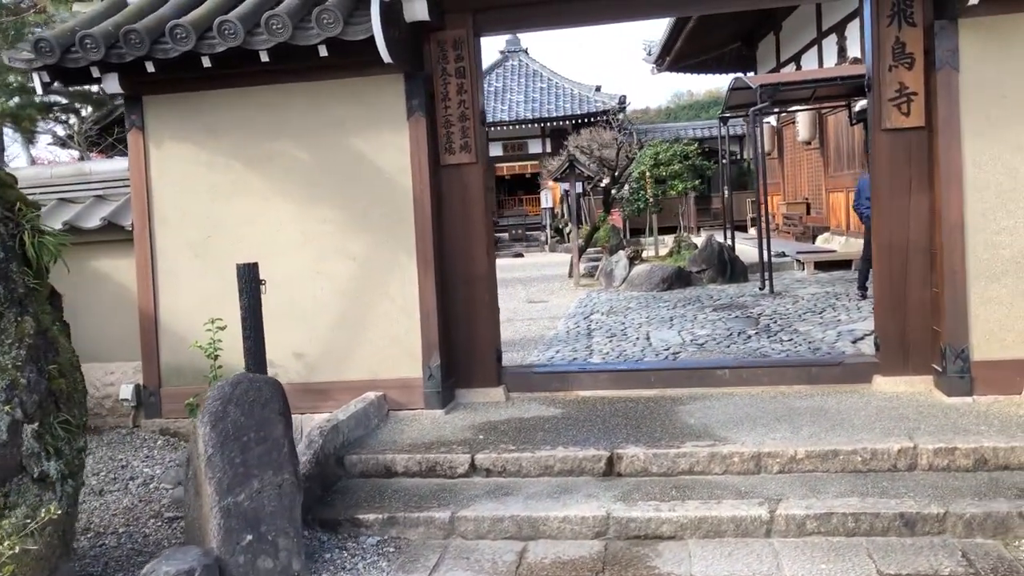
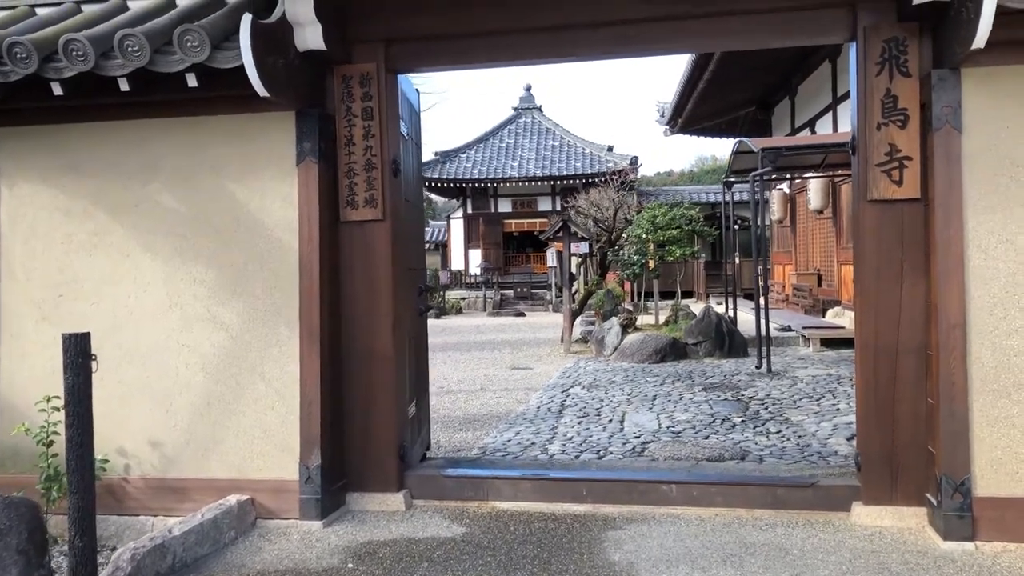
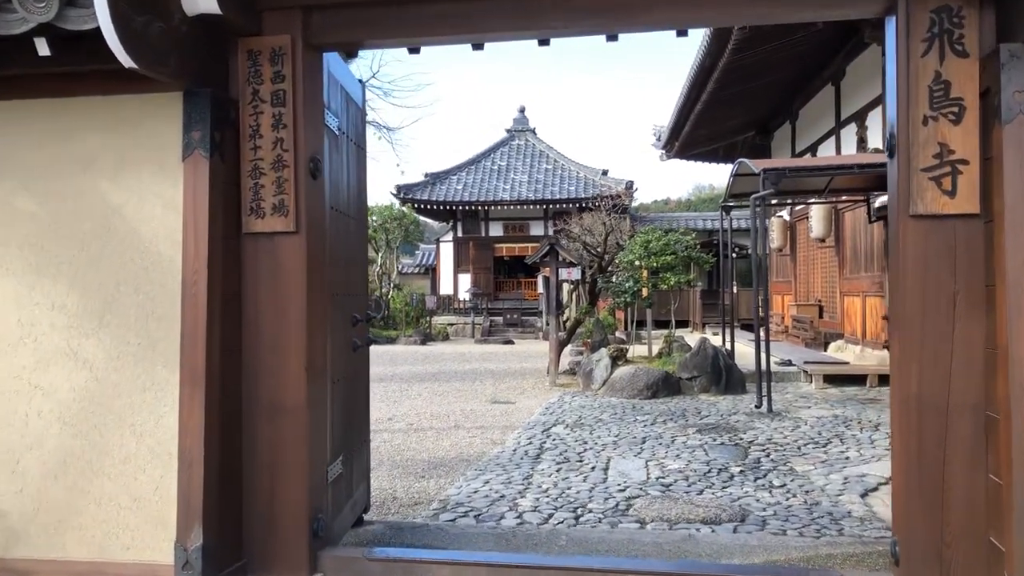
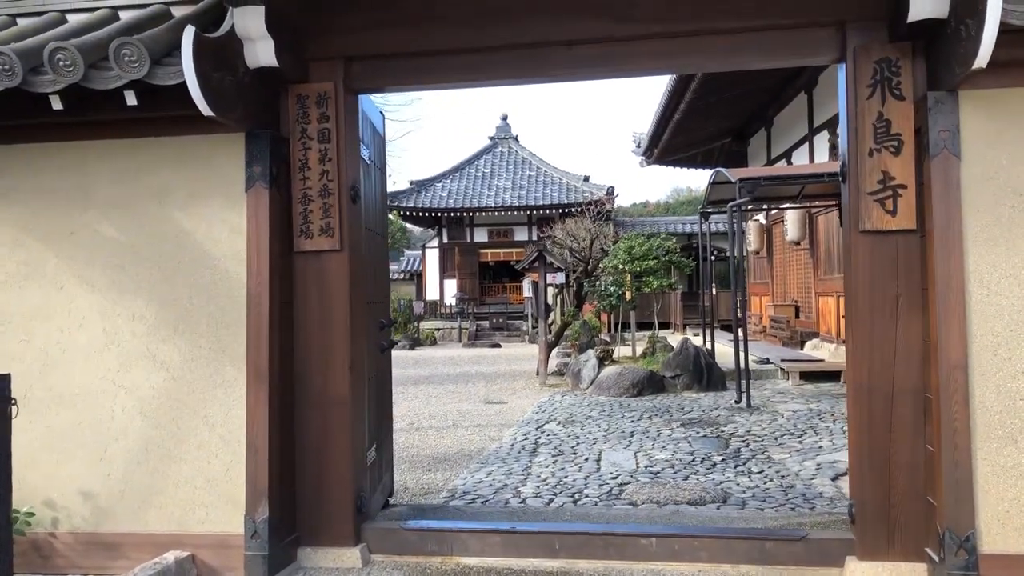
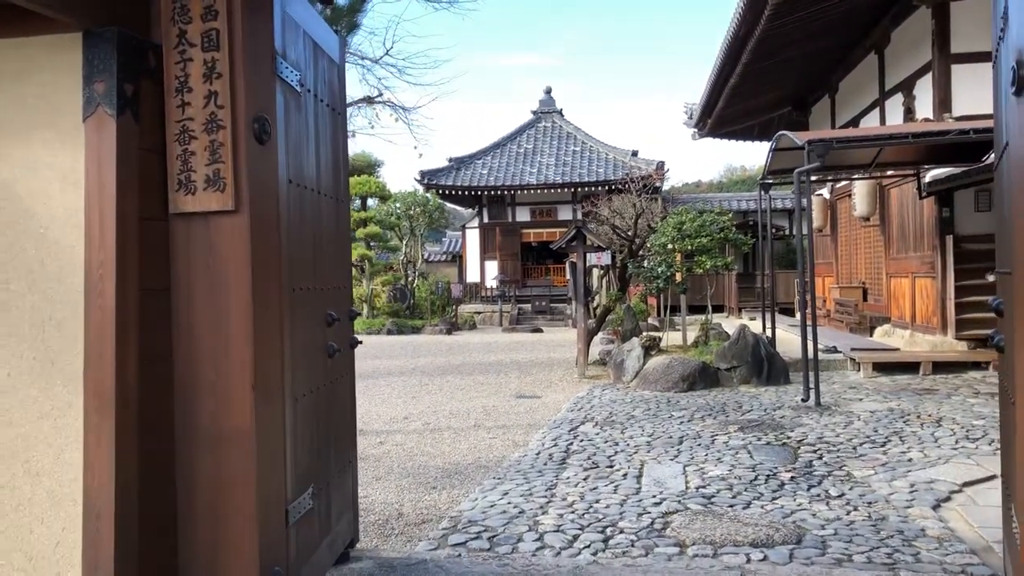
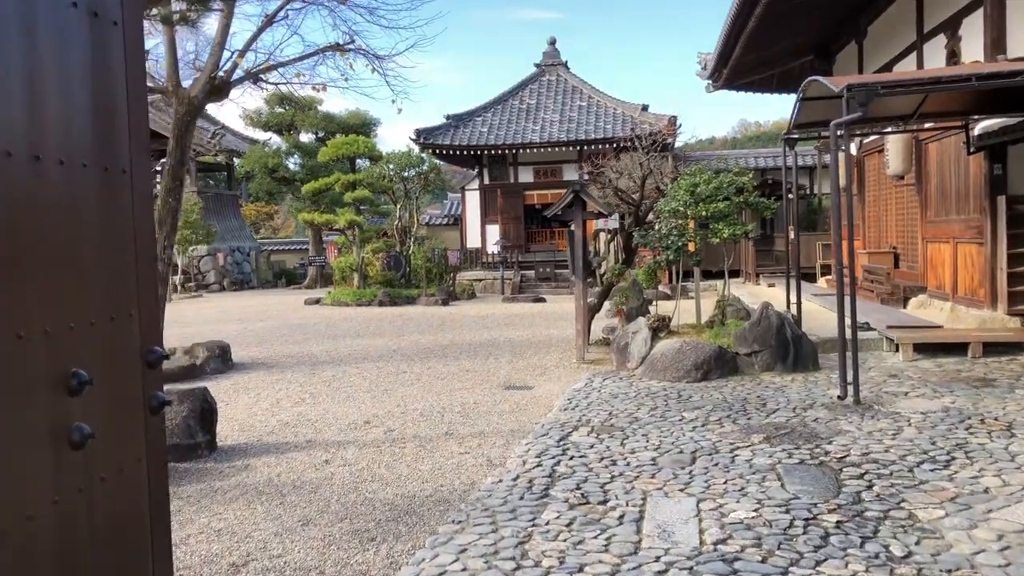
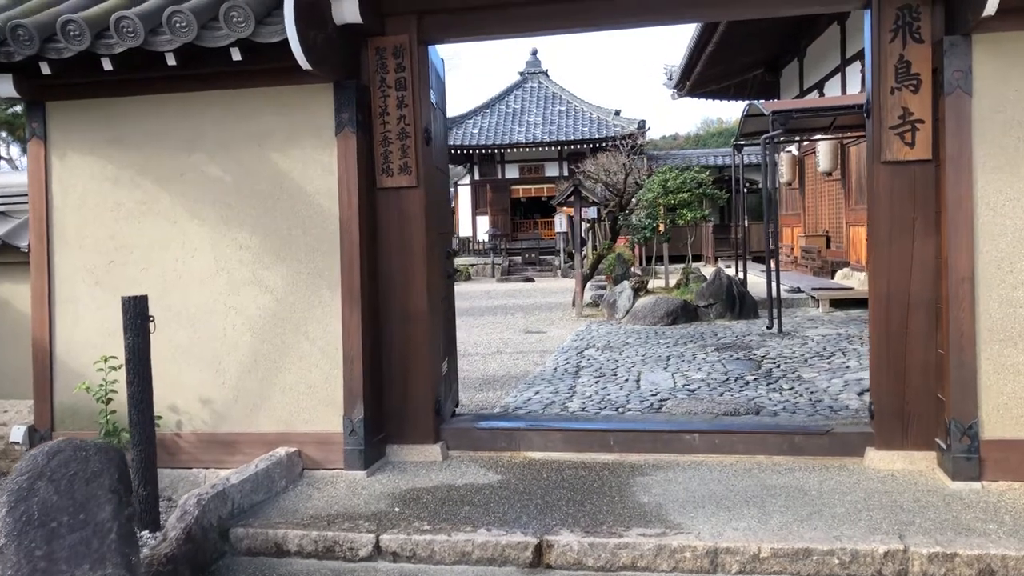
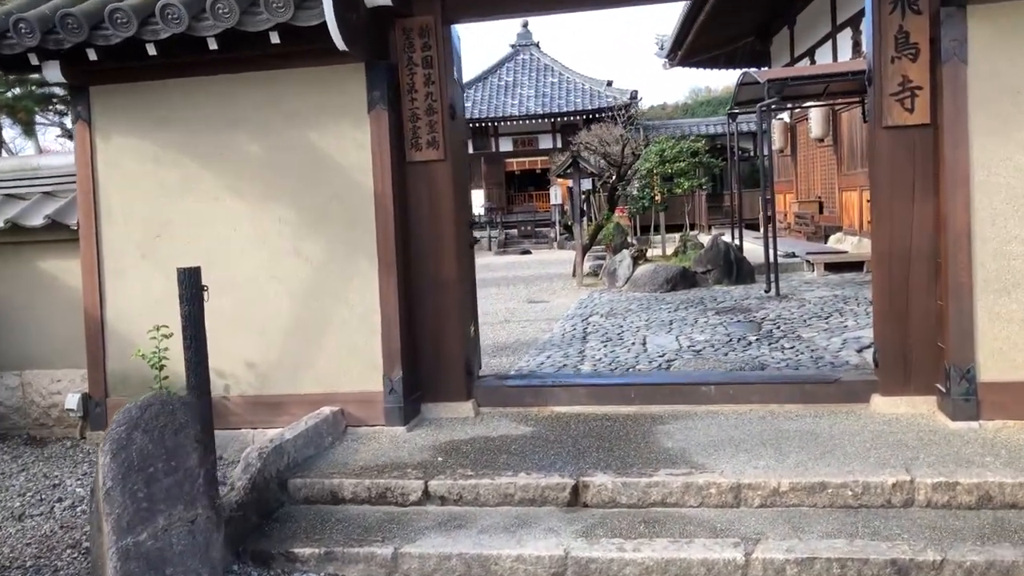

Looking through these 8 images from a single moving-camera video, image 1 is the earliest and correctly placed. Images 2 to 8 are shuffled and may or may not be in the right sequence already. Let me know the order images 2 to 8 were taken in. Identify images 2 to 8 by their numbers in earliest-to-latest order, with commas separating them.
8, 7, 2, 4, 3, 5, 6
